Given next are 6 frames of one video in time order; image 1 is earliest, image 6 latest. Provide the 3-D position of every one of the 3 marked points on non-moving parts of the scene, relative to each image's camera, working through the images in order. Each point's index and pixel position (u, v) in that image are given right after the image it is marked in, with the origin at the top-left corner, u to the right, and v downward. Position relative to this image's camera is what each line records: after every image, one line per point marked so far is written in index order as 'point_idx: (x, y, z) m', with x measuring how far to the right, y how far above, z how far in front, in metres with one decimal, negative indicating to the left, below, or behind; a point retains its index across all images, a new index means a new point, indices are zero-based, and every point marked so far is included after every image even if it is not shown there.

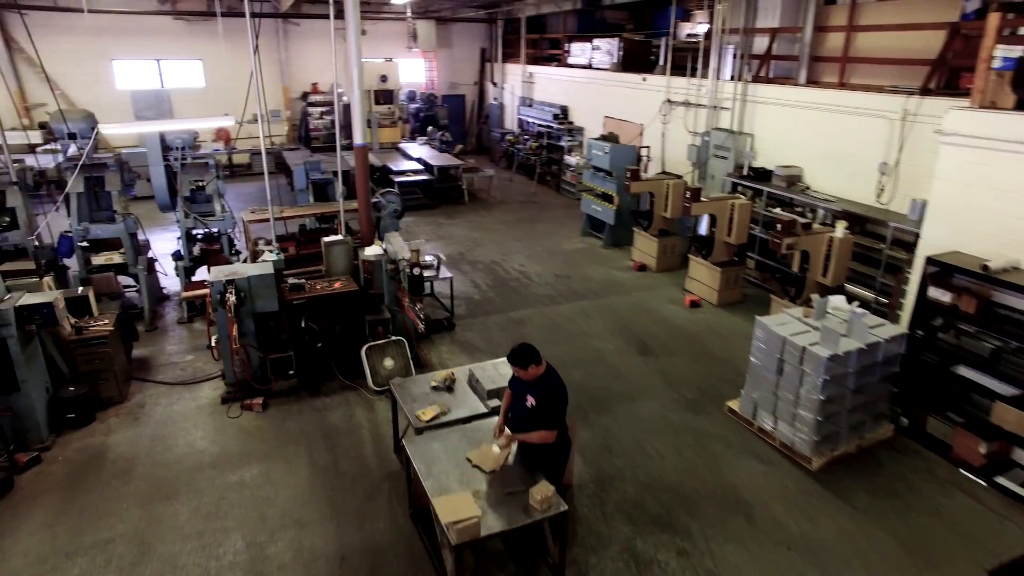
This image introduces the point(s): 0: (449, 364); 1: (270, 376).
0: (-0.5, -0.6, +5.0) m
1: (-1.7, -0.6, +4.5) m
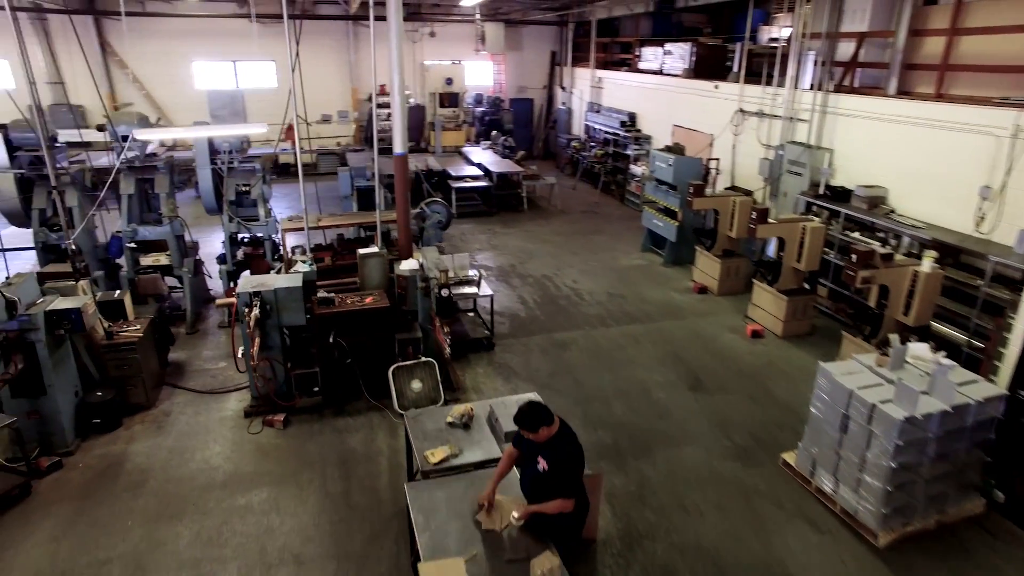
0: (-0.2, -0.7, +4.7) m
1: (-1.5, -0.7, +4.4) m
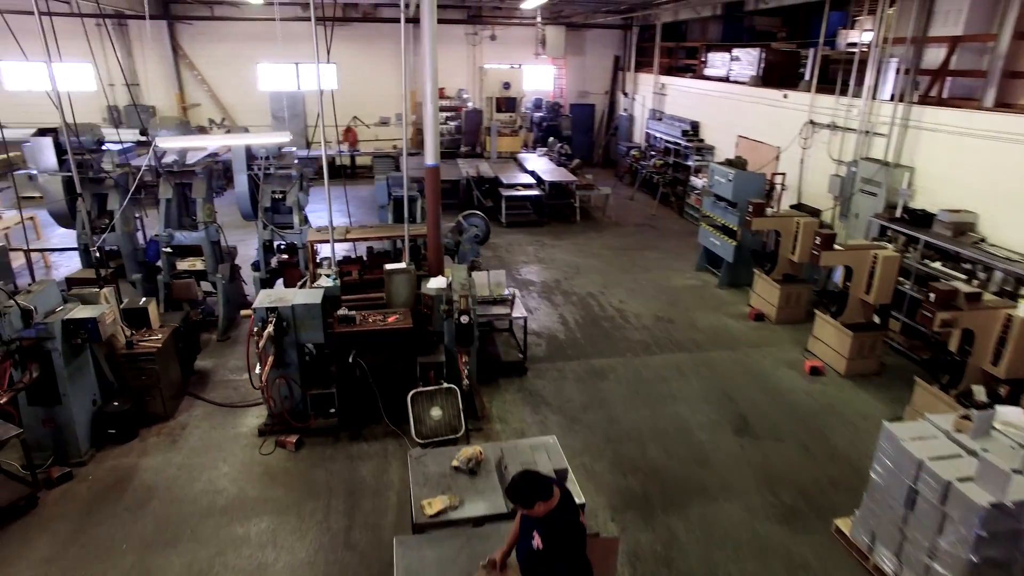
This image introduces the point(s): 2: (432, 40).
0: (0.0, -0.9, +4.4) m
1: (-1.3, -0.8, +4.2) m
2: (-0.5, +1.6, +4.2) m
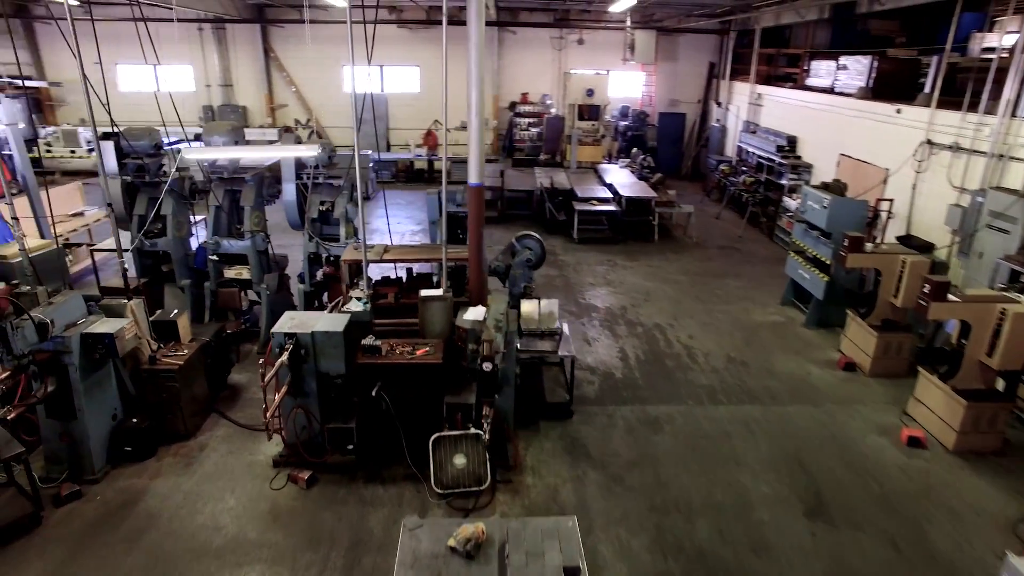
0: (+0.2, -1.1, +3.9) m
1: (-1.1, -0.9, +3.9) m
2: (-0.2, +1.4, +3.8) m
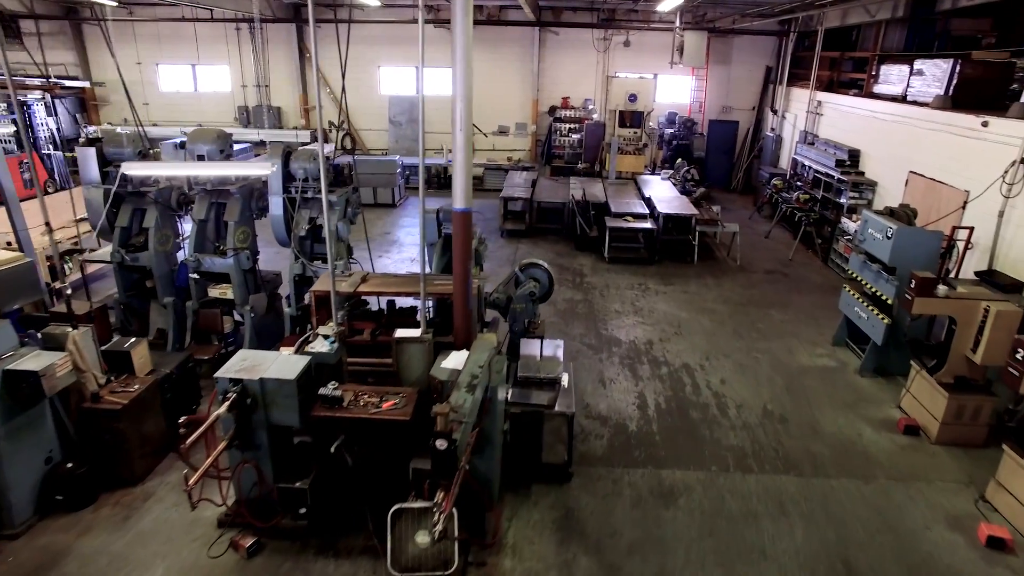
0: (+0.1, -1.3, +3.3) m
1: (-1.2, -1.1, +3.4) m
2: (-0.2, +1.2, +3.2) m
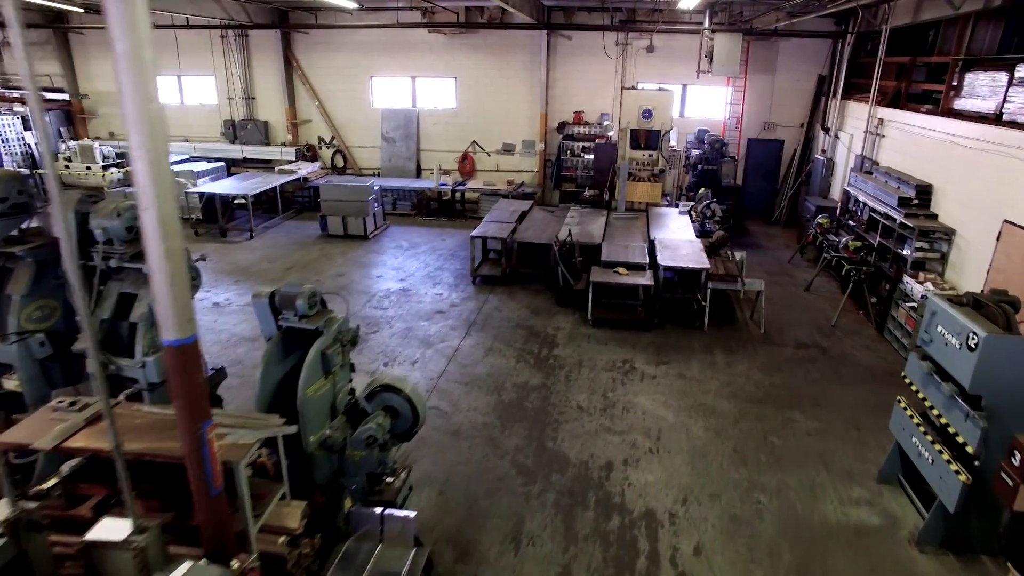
0: (-0.8, -1.9, +1.8) m
1: (-2.0, -1.7, +2.0) m
2: (-1.0, +0.6, +1.7) m
